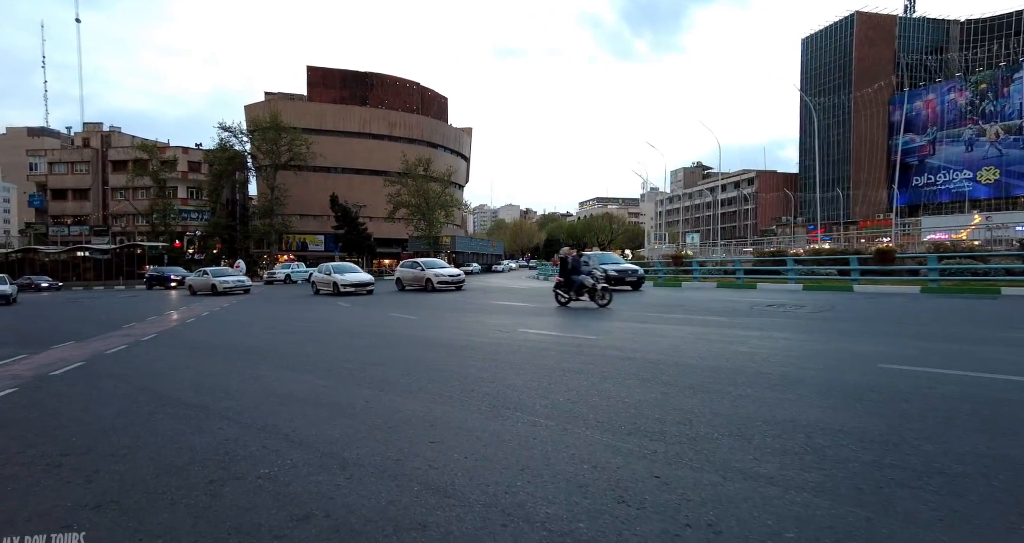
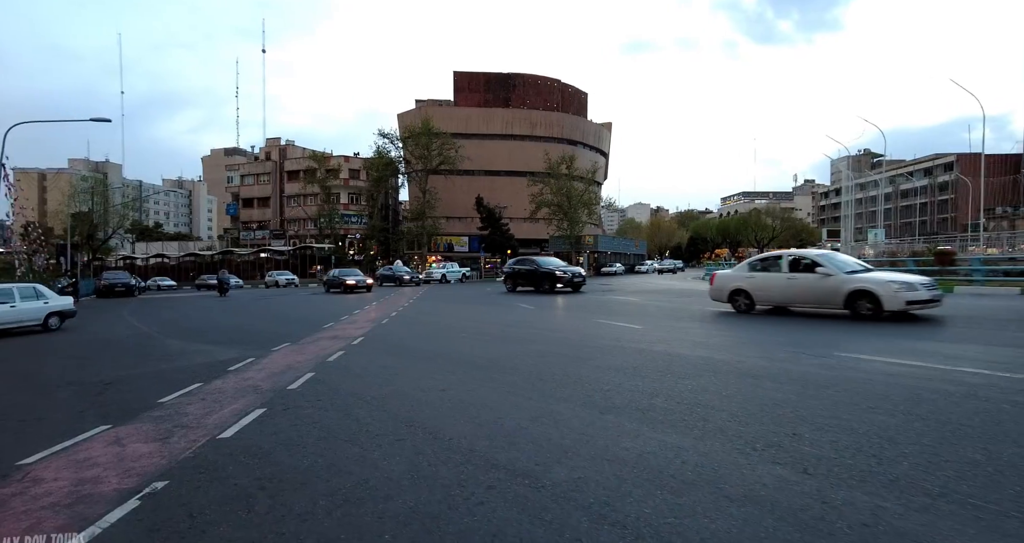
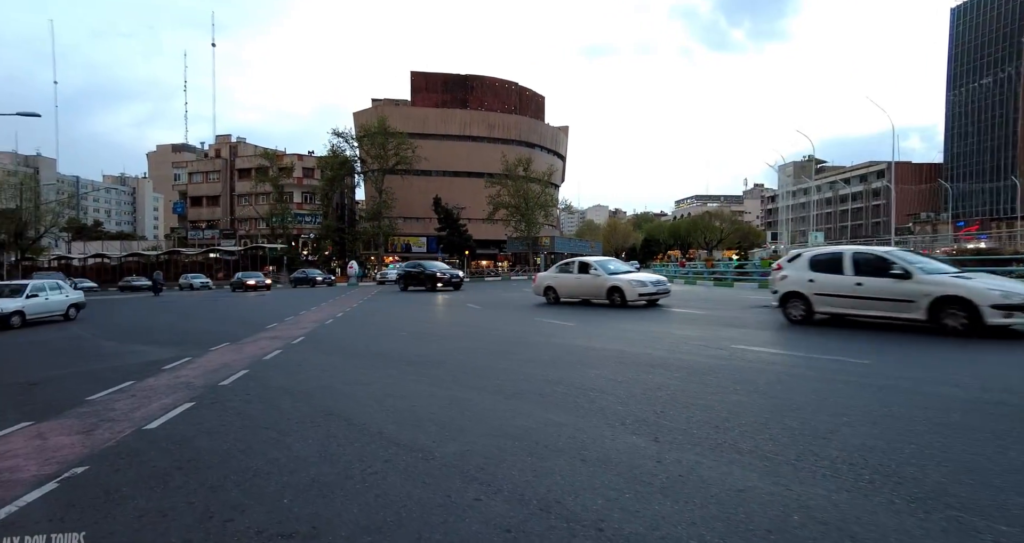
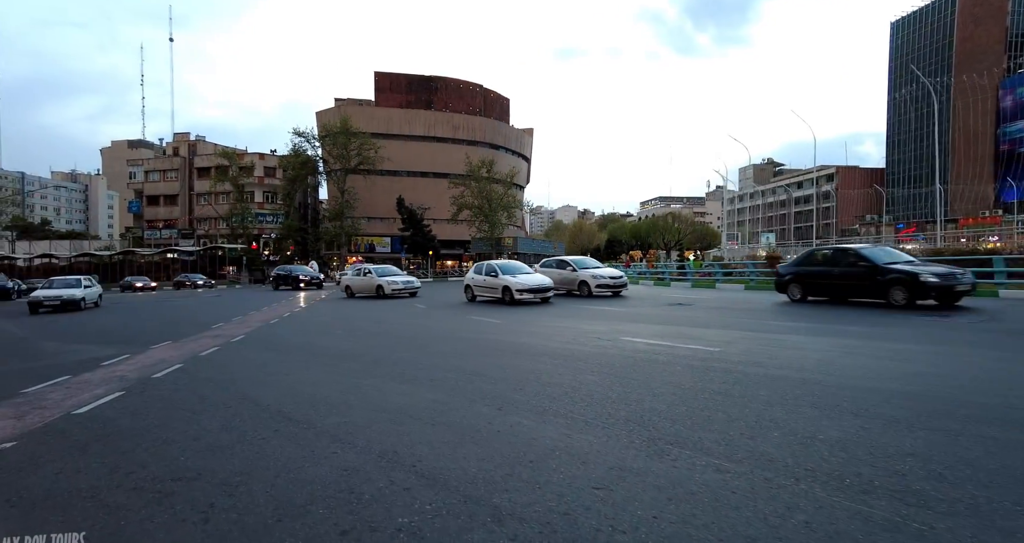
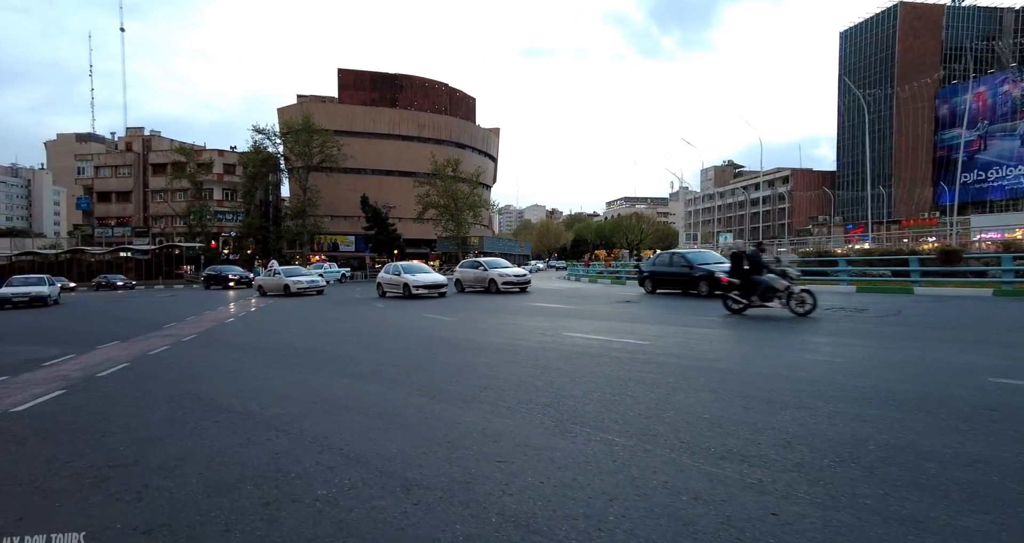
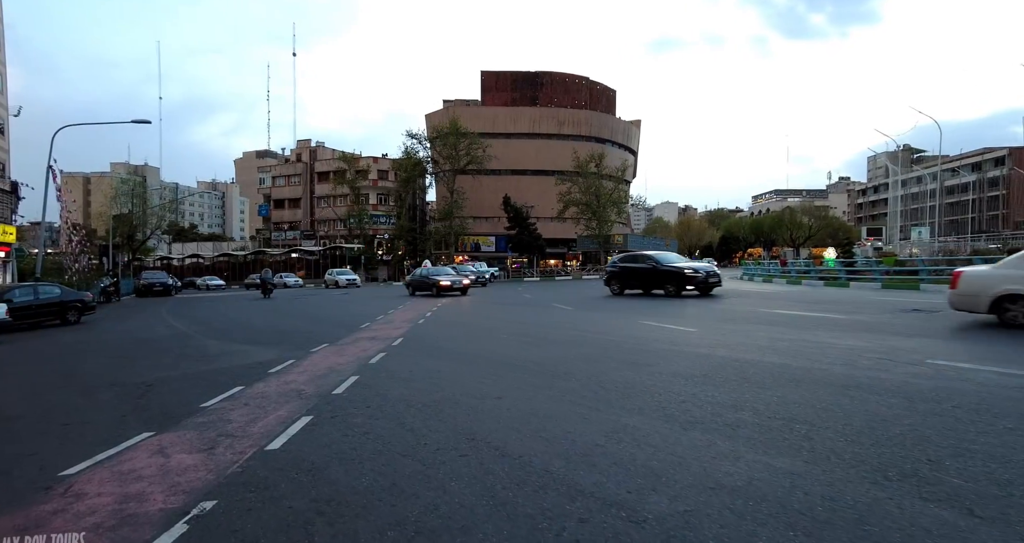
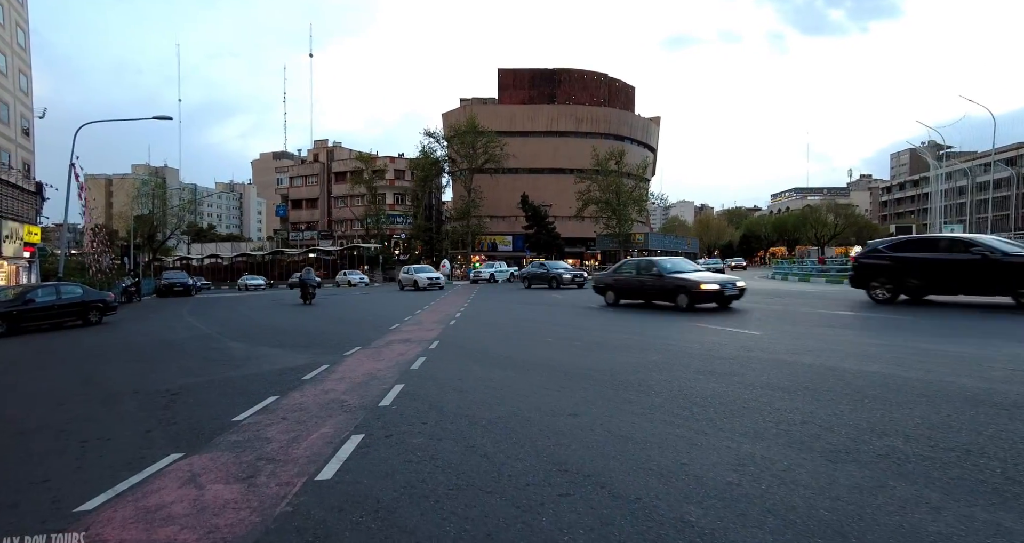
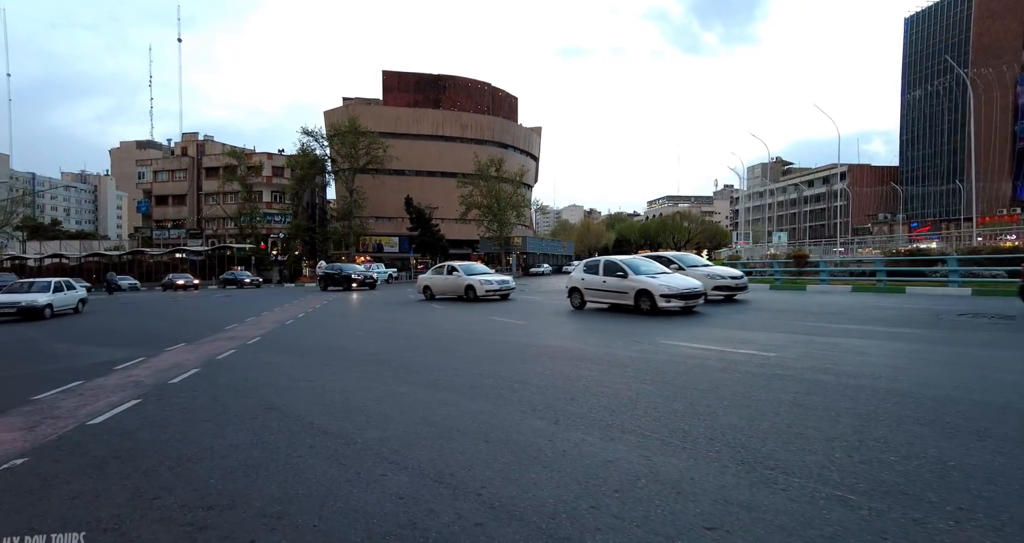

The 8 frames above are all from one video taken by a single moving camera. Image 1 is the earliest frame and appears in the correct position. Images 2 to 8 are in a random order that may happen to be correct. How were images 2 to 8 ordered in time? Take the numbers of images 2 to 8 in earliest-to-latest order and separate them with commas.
5, 4, 8, 3, 2, 6, 7
